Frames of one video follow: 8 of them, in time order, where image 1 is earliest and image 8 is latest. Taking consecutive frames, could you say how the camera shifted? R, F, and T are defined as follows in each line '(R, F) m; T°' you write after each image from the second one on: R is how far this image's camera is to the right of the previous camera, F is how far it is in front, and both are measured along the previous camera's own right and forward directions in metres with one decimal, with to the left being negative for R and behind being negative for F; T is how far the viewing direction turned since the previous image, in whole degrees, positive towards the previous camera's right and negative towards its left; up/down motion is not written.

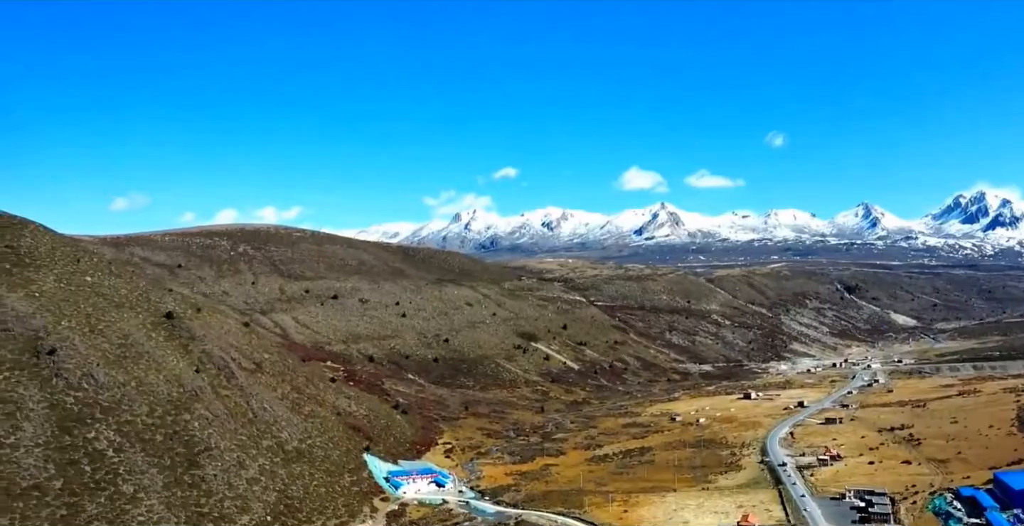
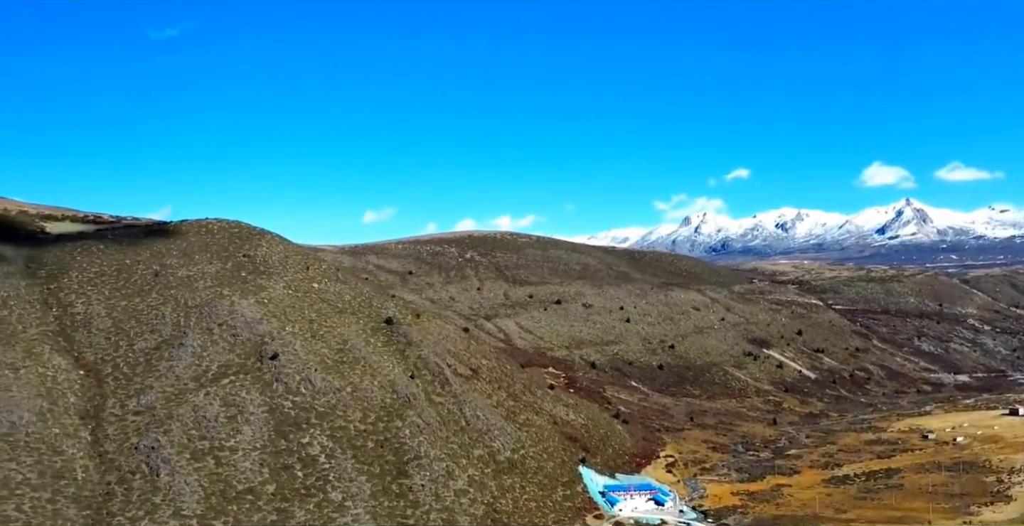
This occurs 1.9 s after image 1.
(+0.3, +2.3) m; -13°
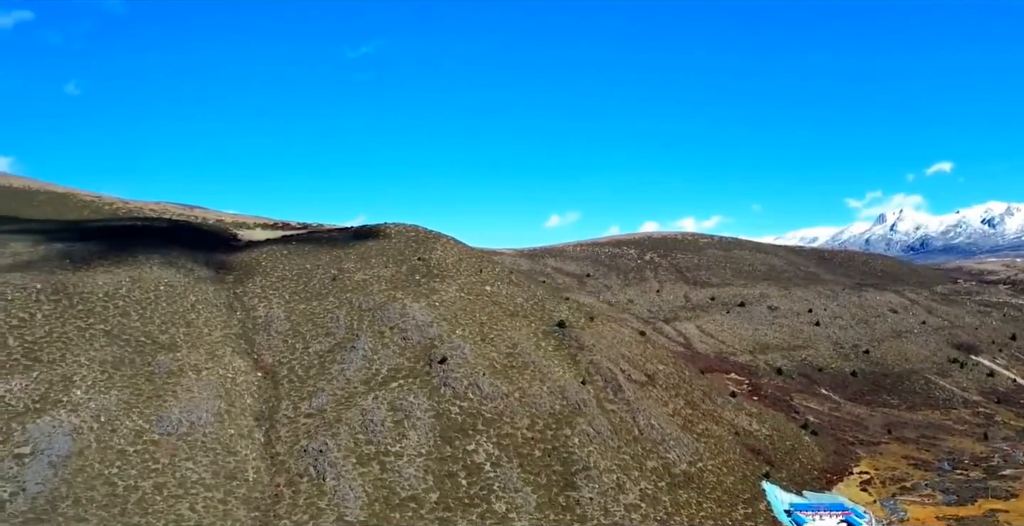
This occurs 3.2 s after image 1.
(+0.3, +1.7) m; -11°
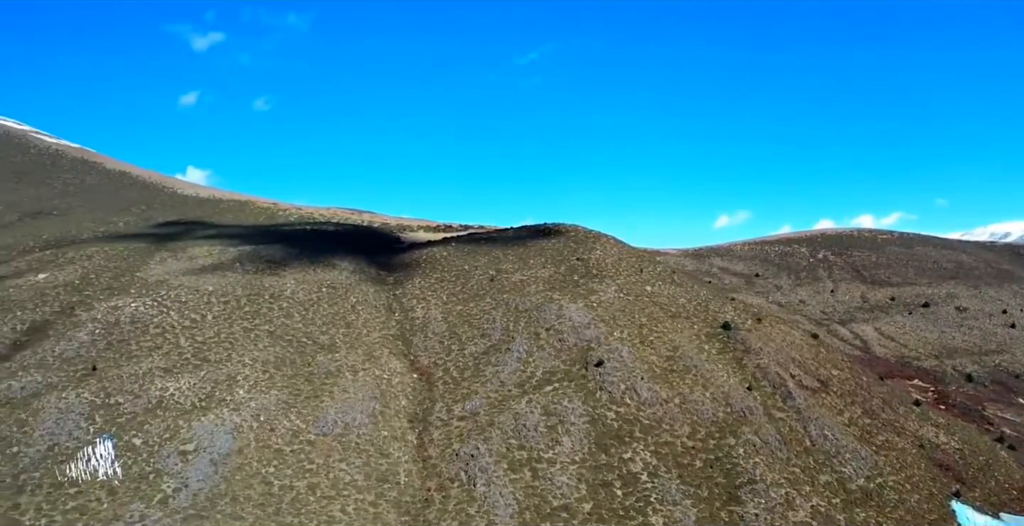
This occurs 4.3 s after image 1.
(+0.3, +1.3) m; -10°
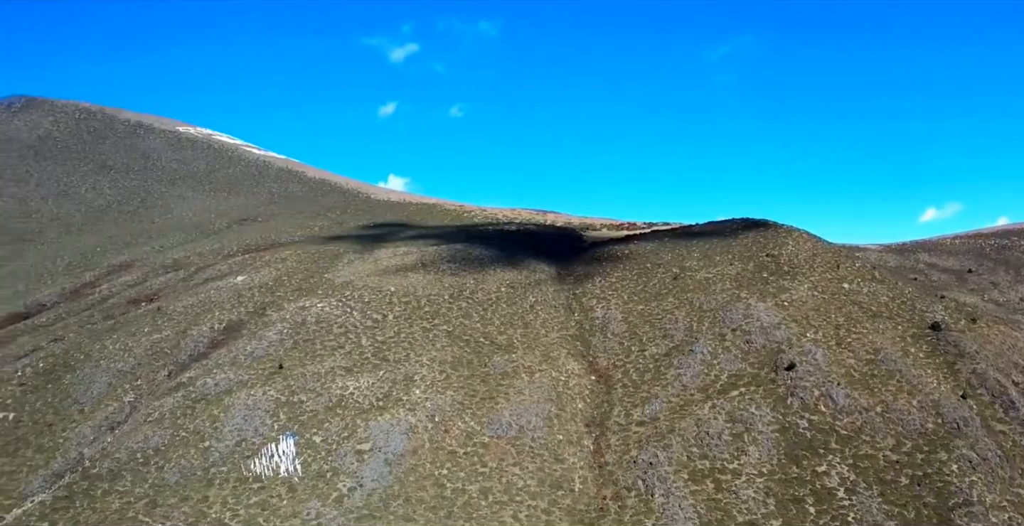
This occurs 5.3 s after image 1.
(+0.3, +1.4) m; -11°
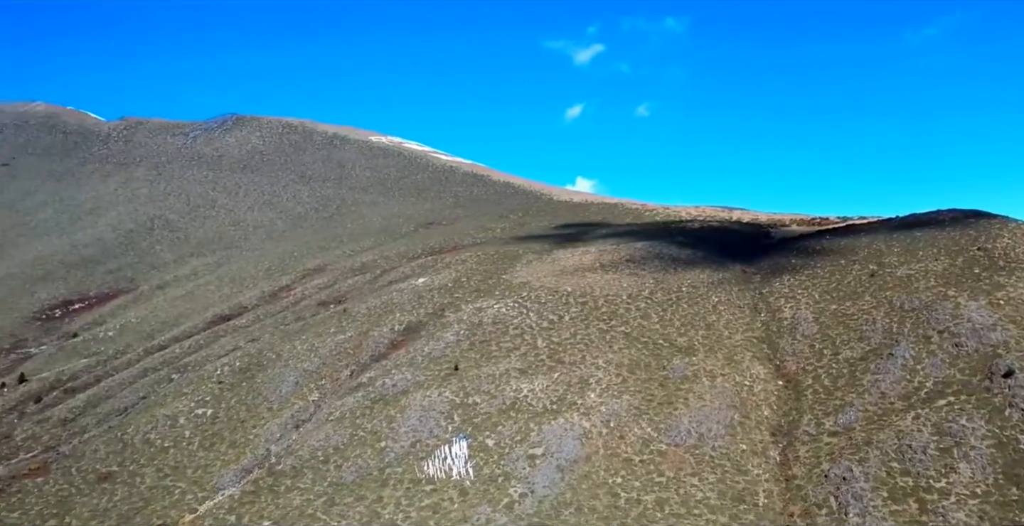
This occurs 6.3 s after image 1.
(+0.3, +1.2) m; -11°
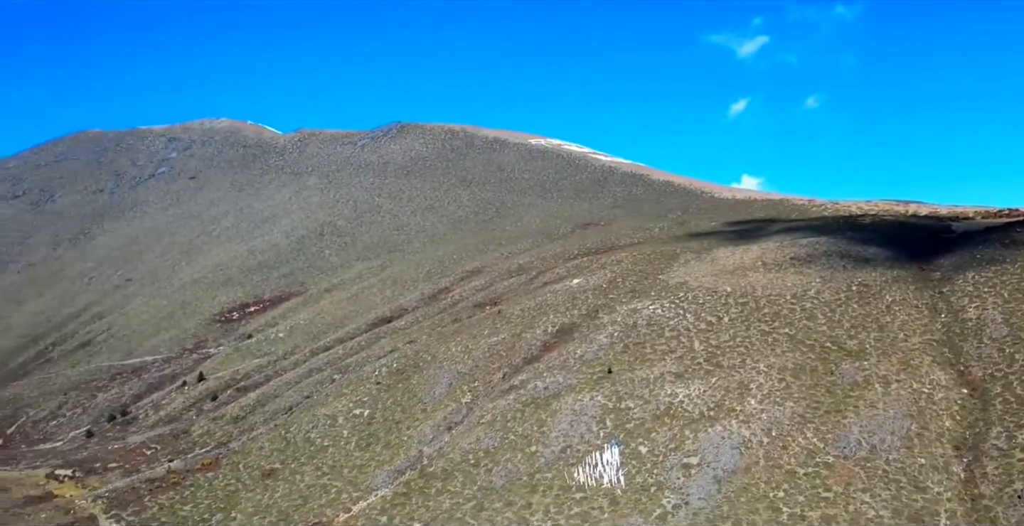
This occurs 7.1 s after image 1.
(+0.3, +1.0) m; -10°
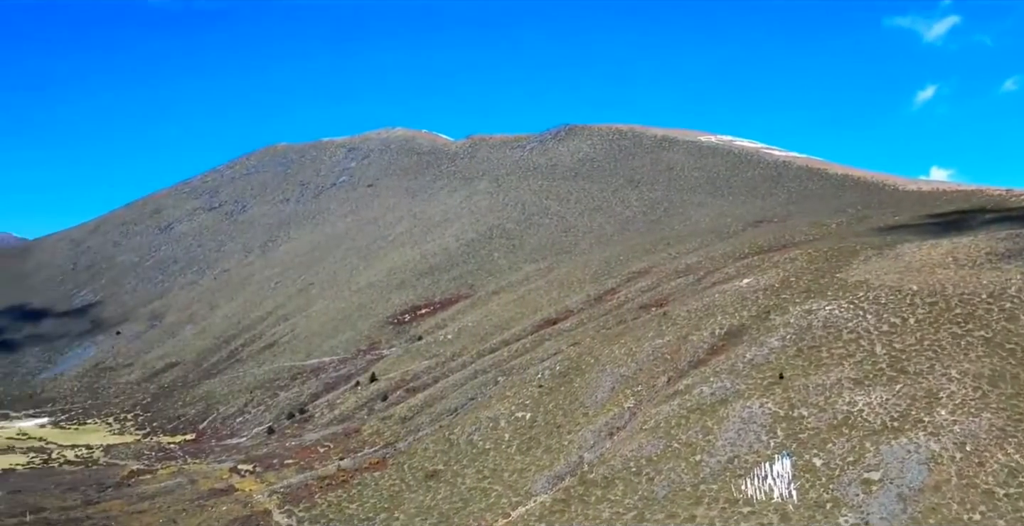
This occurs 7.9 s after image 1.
(+0.4, +1.1) m; -10°
